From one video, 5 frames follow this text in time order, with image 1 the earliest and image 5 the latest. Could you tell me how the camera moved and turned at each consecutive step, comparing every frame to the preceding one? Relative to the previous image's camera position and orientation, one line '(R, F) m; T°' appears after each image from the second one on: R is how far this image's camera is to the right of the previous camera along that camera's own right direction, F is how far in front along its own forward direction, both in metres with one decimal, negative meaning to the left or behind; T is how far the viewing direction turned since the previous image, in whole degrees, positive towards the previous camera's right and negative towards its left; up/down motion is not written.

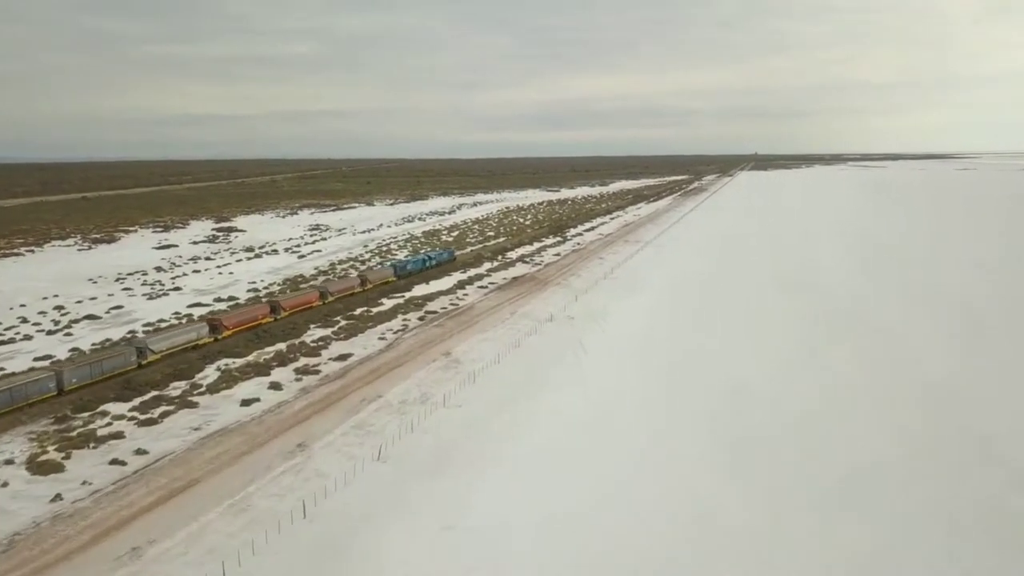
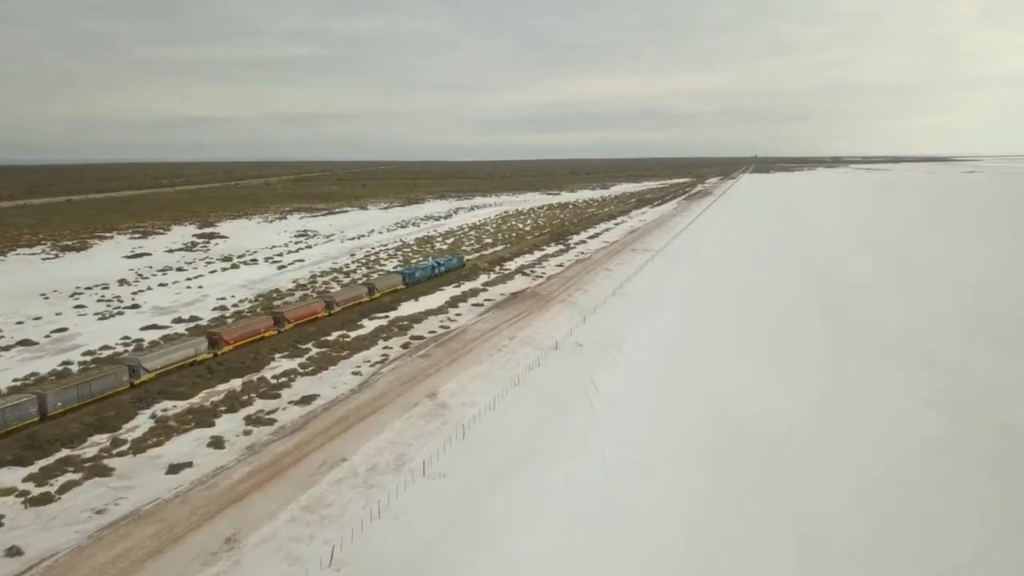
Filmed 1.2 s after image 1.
(0.0, +3.7) m; 0°
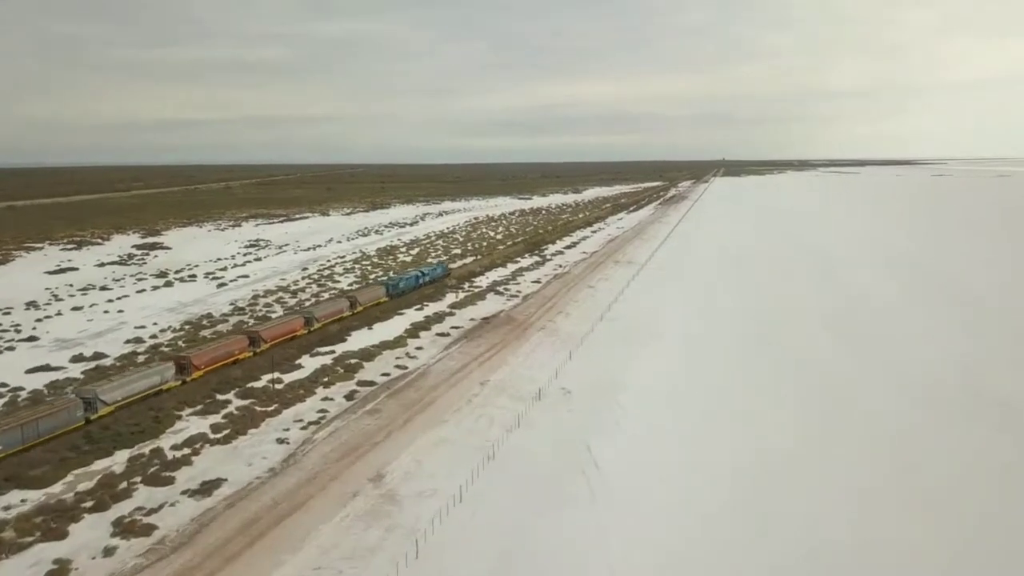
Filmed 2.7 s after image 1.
(0.0, +4.6) m; +2°
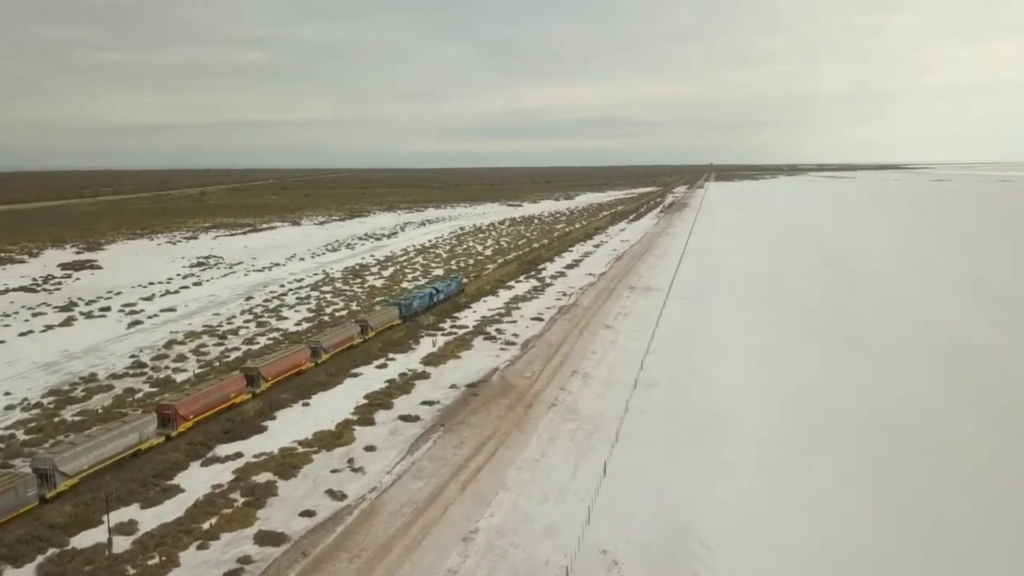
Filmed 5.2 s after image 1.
(-0.2, +8.0) m; +1°
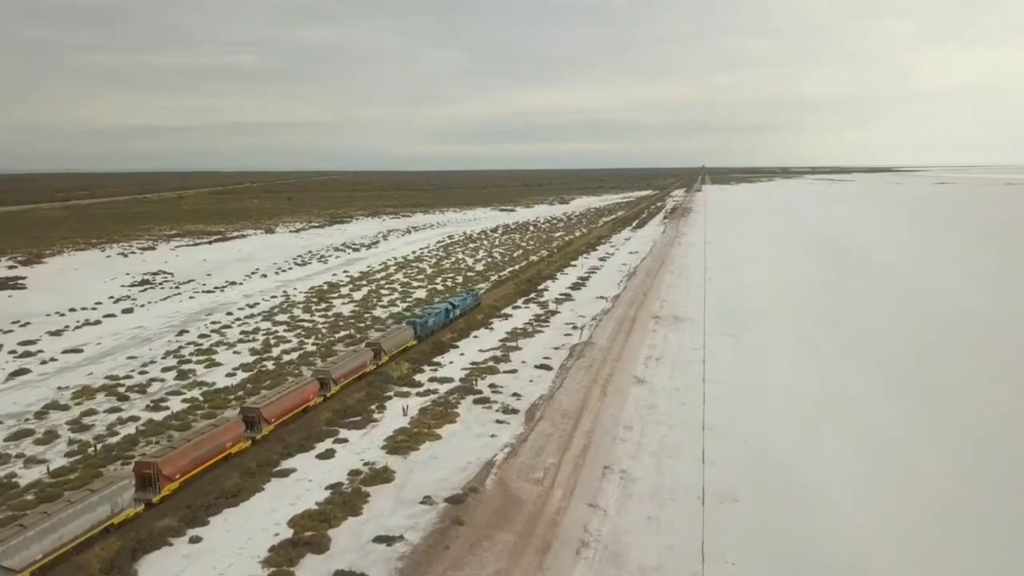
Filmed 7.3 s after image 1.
(-0.2, +6.8) m; +1°
